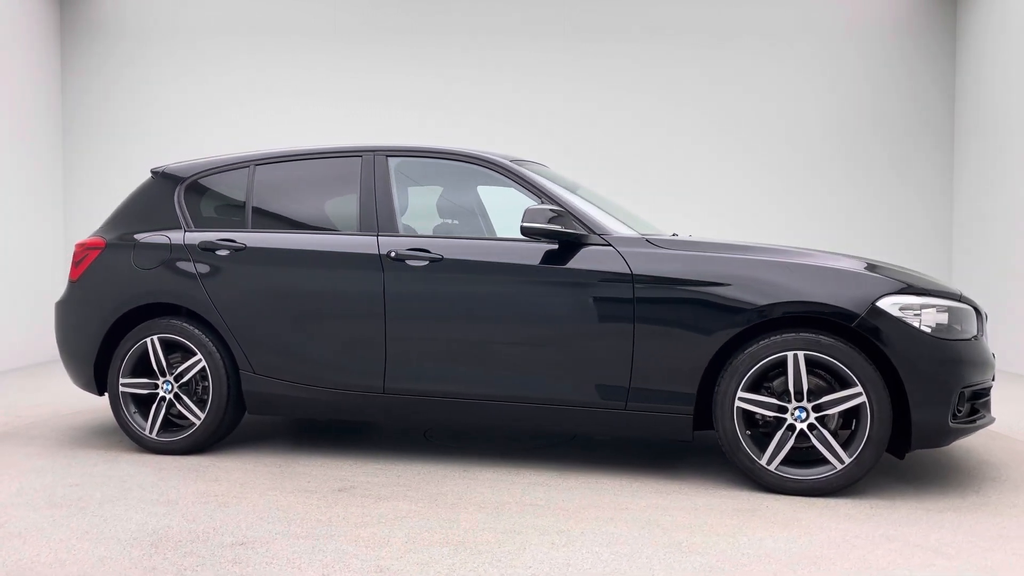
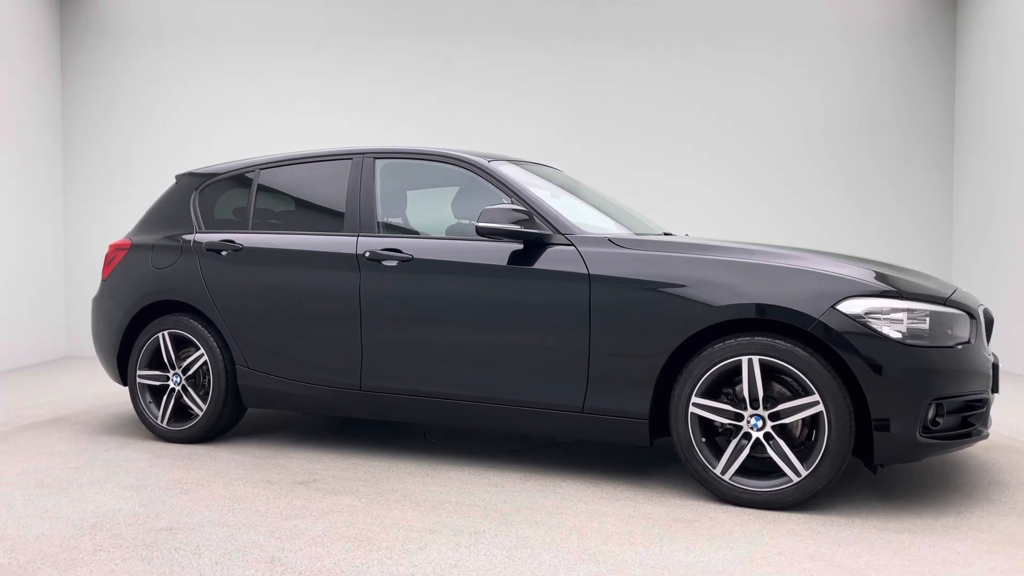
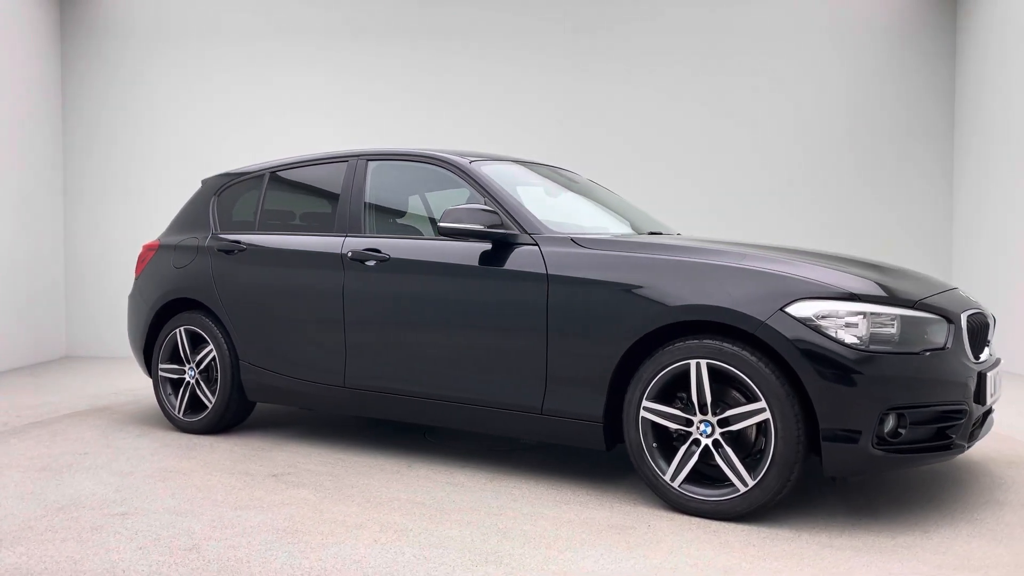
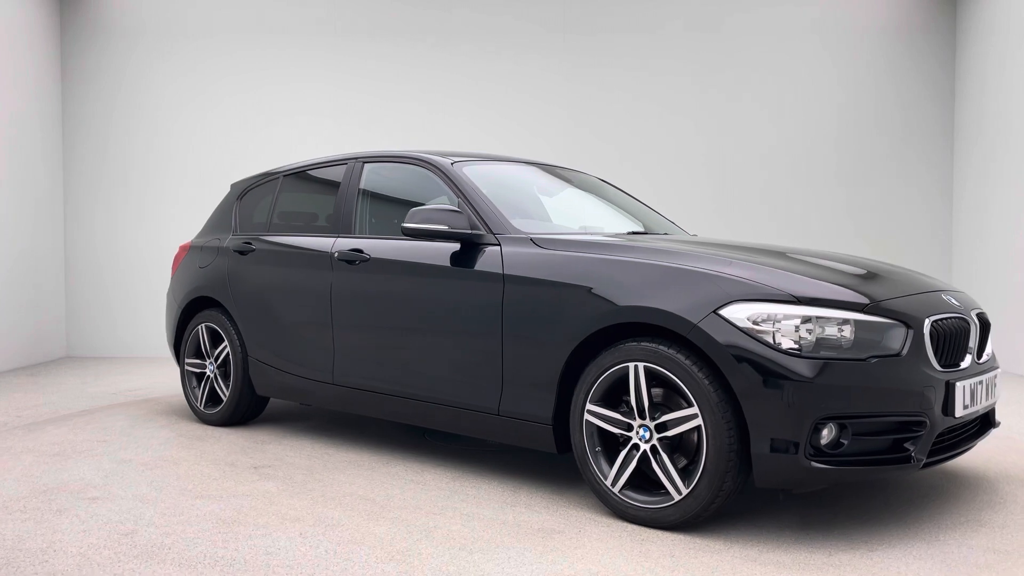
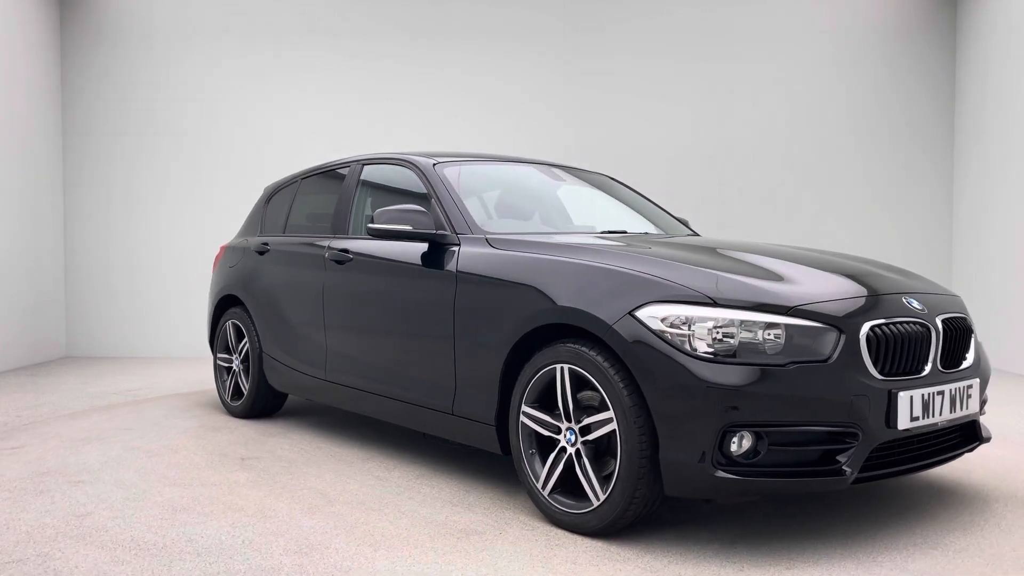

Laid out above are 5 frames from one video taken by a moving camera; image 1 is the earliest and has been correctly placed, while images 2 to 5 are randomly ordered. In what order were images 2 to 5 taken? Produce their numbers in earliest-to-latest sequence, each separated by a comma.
2, 3, 4, 5
